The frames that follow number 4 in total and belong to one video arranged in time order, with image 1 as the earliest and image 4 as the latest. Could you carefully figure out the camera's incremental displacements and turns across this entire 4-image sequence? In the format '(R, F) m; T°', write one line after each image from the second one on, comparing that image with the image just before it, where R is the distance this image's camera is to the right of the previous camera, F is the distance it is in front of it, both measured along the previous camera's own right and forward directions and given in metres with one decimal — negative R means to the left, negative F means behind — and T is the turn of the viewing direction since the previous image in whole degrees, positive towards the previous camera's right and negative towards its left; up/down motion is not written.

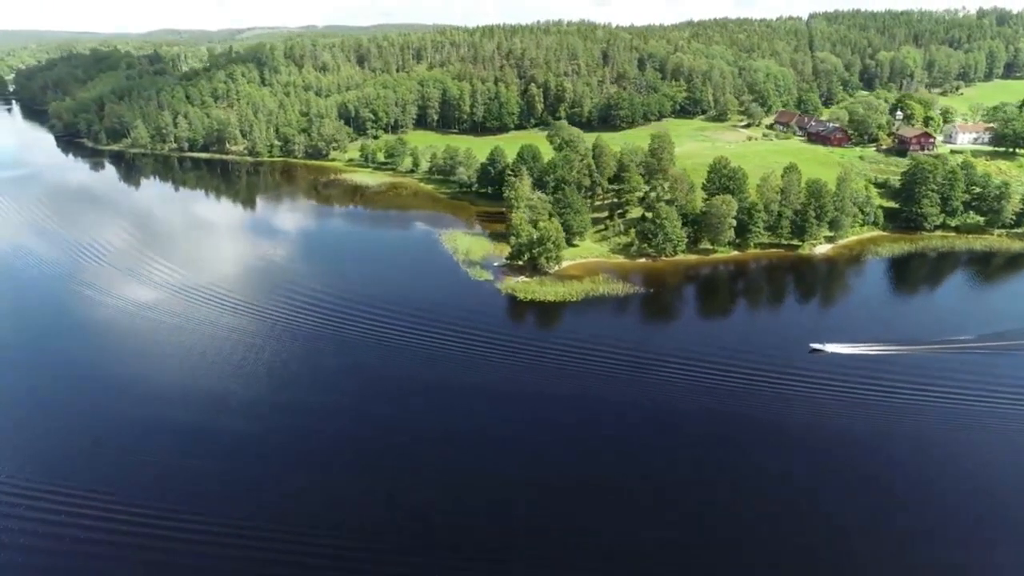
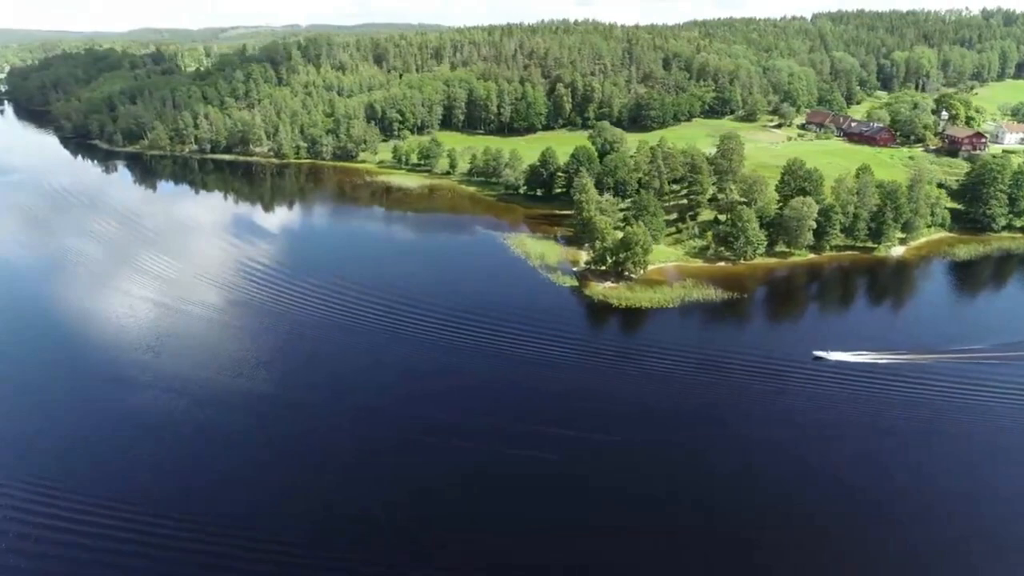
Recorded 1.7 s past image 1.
(-7.7, +1.6) m; +1°
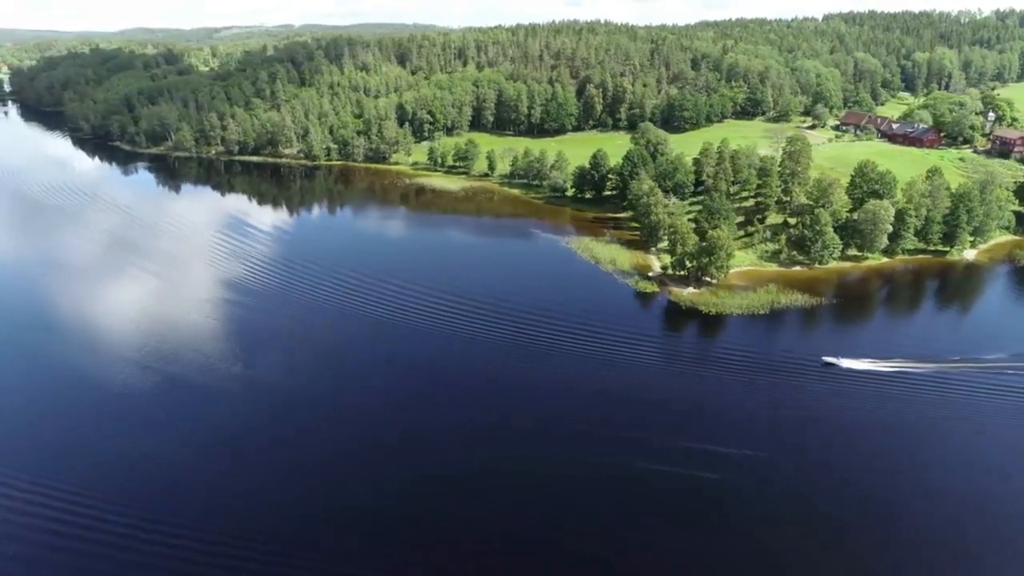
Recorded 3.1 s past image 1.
(-6.4, +1.2) m; +1°
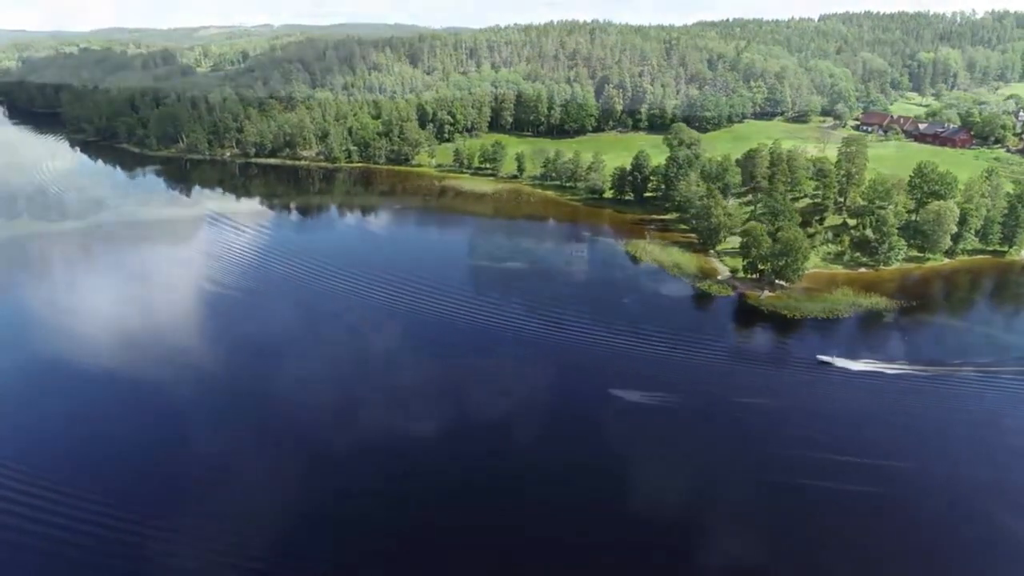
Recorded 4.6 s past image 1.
(-6.6, +1.2) m; +2°
